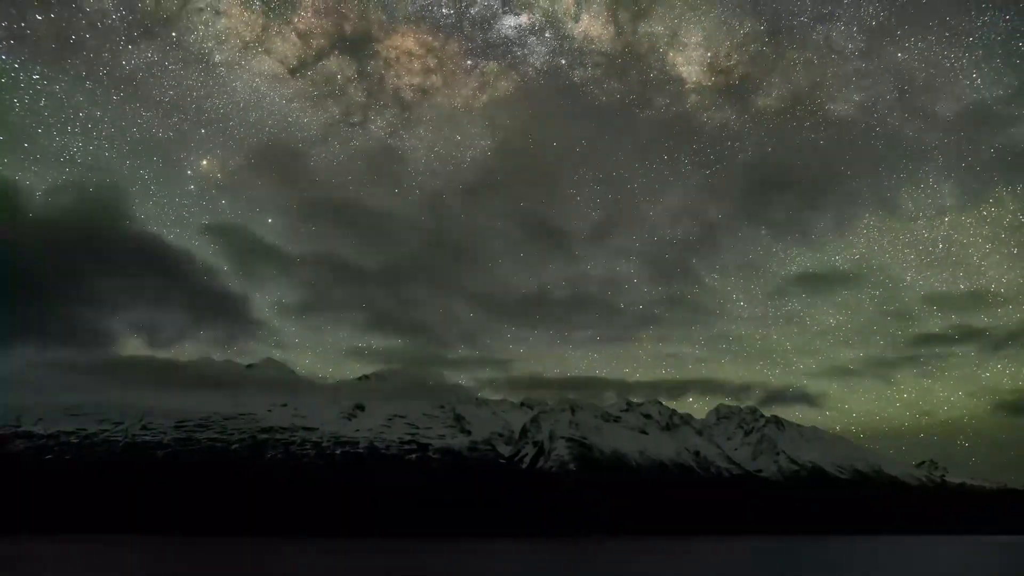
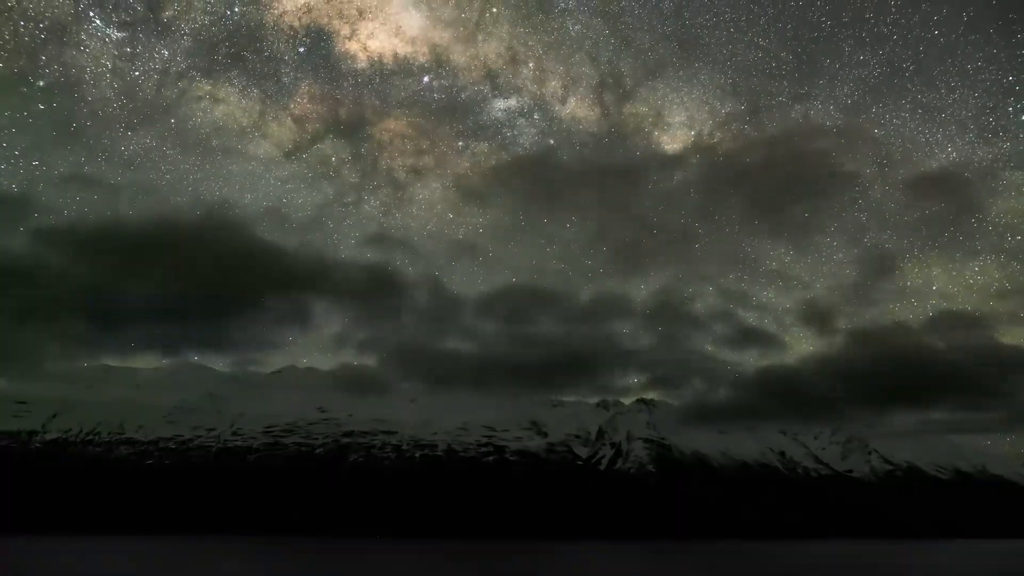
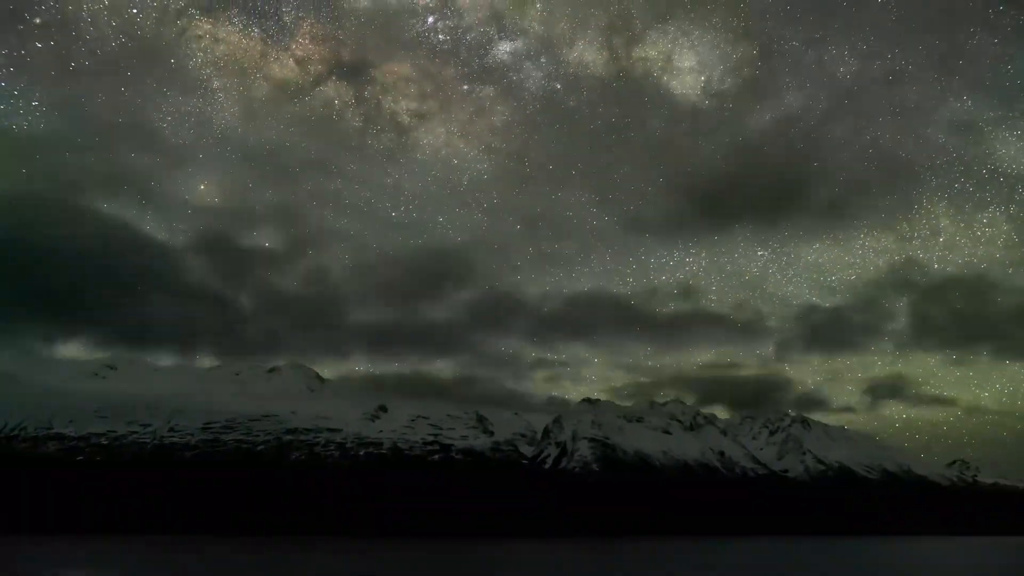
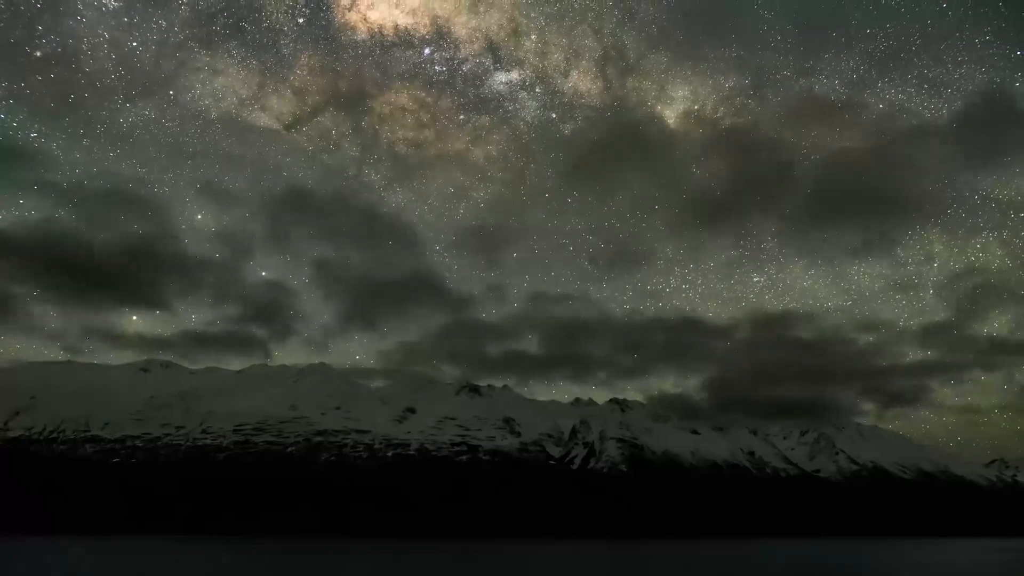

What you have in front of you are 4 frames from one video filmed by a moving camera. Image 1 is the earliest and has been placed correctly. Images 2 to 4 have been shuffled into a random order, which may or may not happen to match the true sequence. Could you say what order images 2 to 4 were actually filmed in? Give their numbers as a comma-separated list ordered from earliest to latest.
3, 4, 2
